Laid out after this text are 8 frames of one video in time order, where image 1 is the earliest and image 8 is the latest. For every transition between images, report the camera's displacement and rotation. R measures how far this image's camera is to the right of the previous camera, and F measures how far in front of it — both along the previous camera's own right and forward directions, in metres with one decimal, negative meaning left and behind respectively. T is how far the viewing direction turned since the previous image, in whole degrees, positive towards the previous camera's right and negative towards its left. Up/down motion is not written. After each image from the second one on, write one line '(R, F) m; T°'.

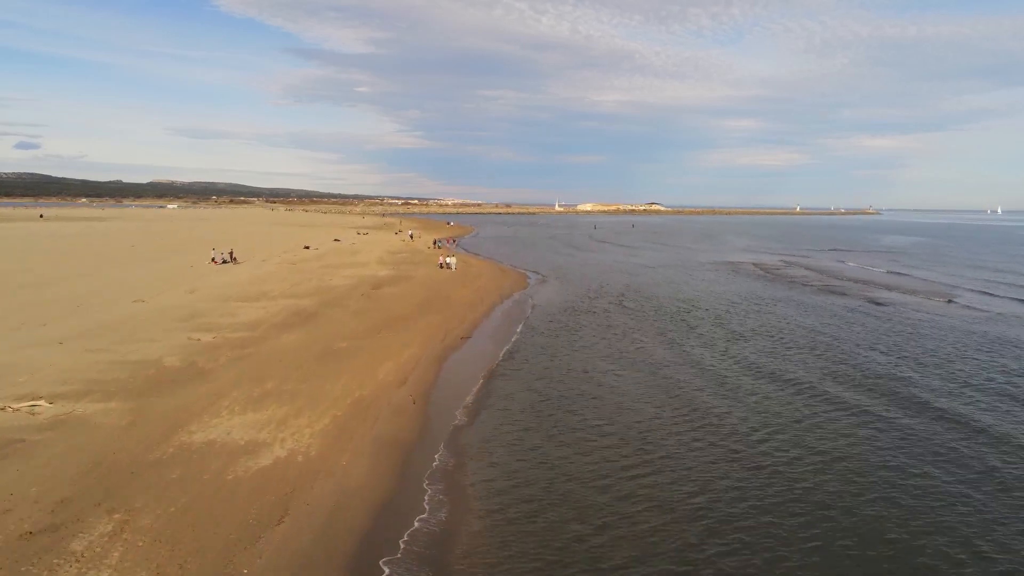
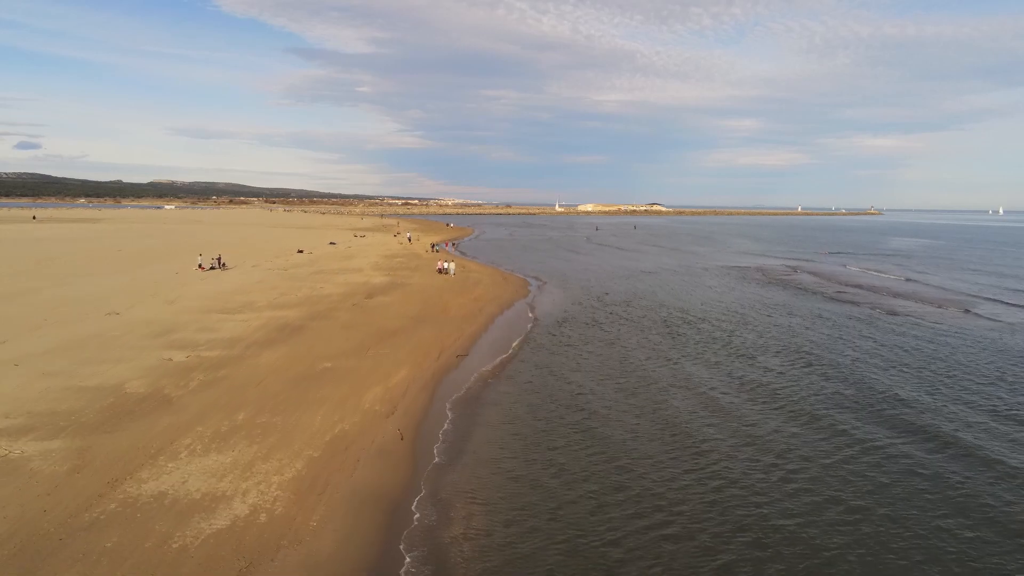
(0.0, +0.9) m; 0°
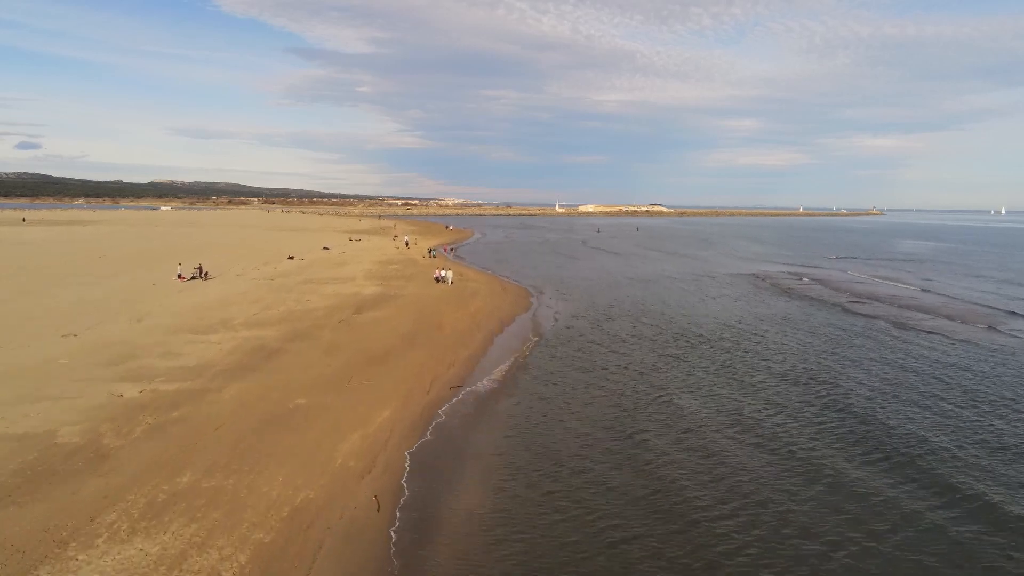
(0.0, +1.3) m; 0°
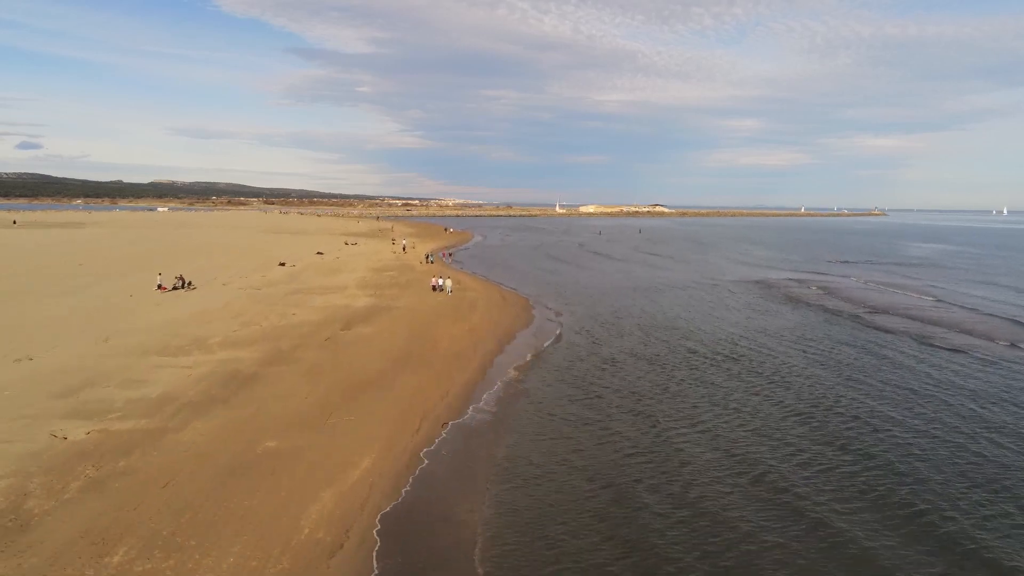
(0.0, +1.2) m; 0°
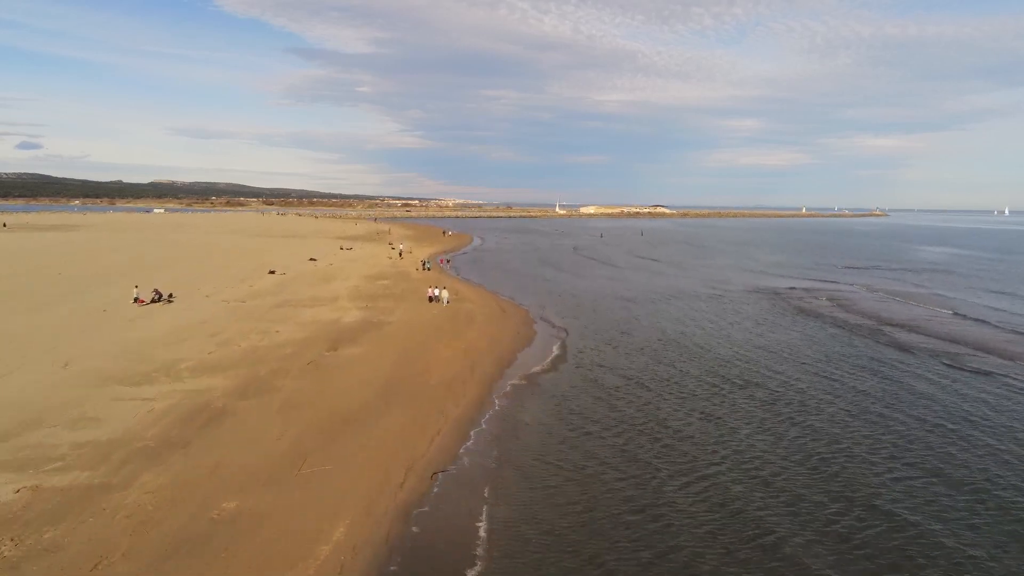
(0.0, +1.2) m; 0°
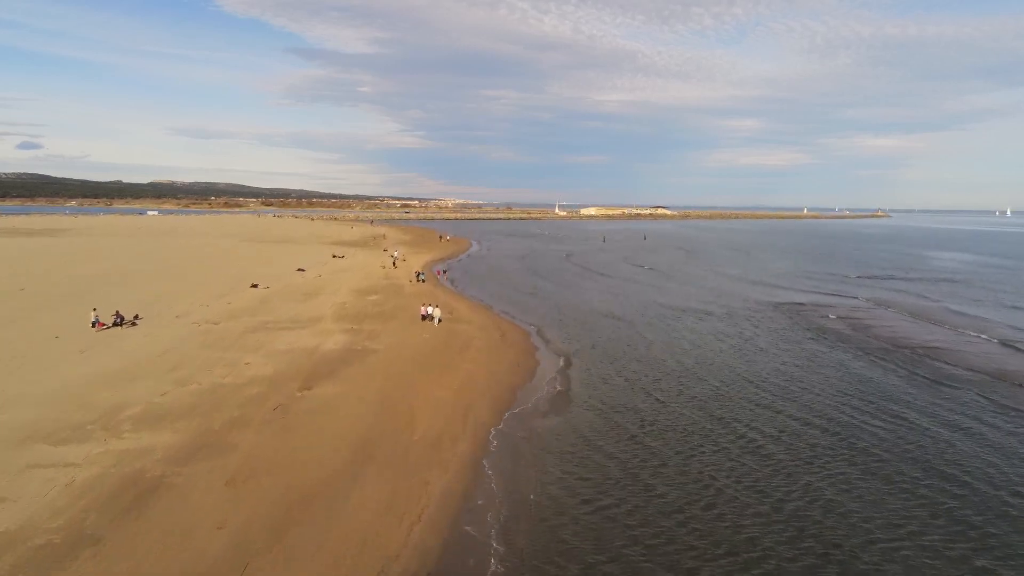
(0.0, +1.7) m; 0°
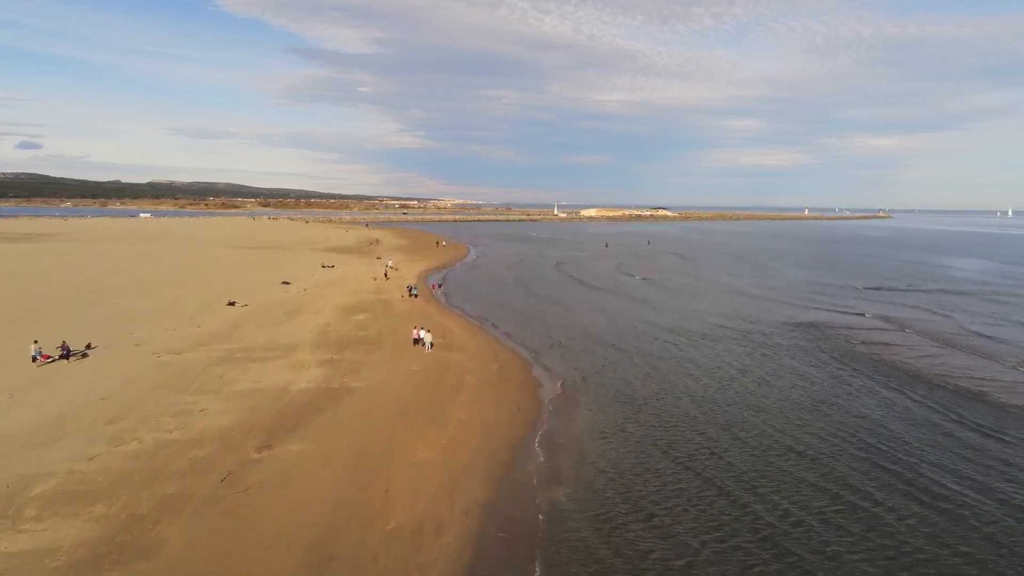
(0.0, +1.9) m; 0°
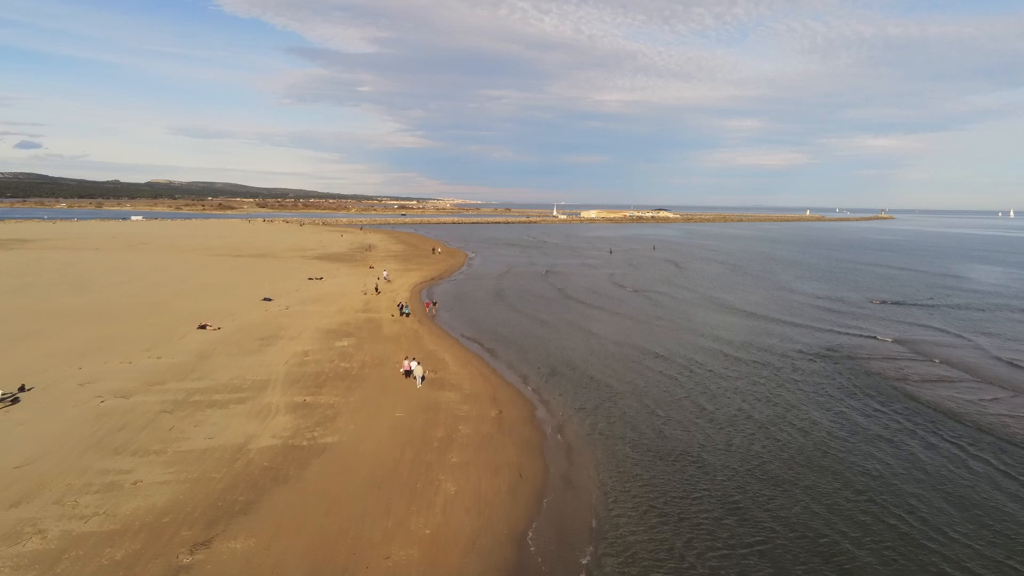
(0.0, +2.1) m; 0°
